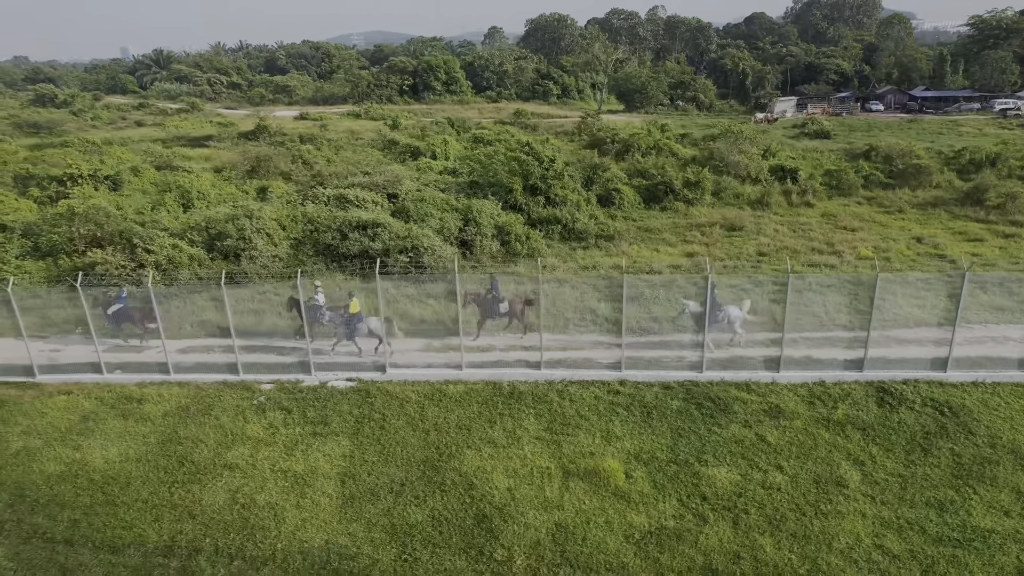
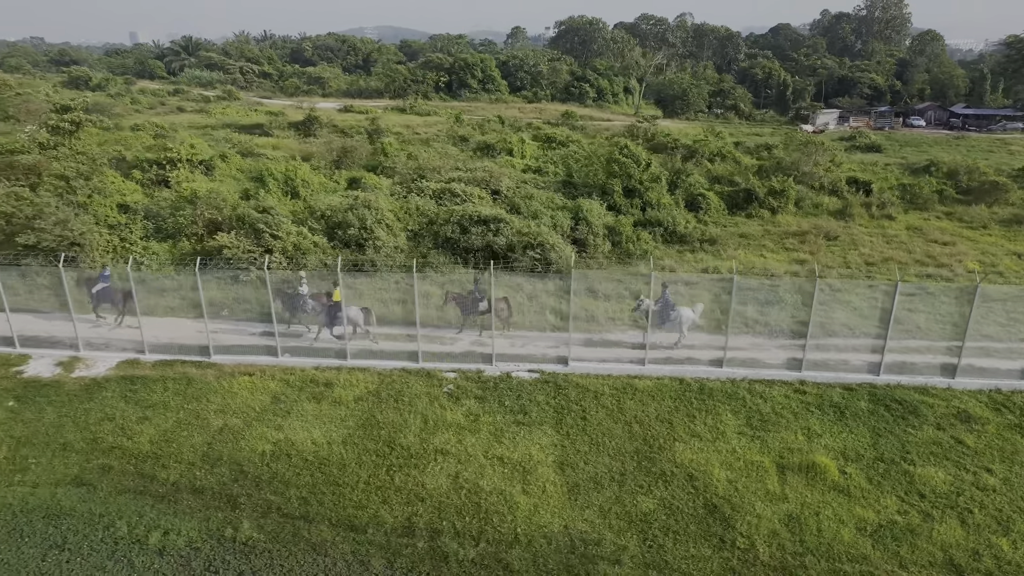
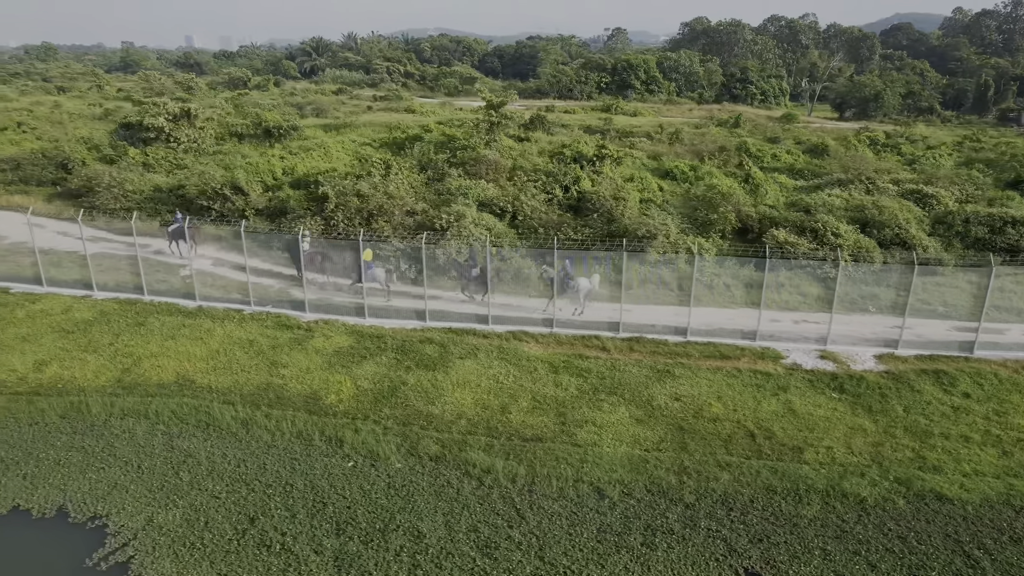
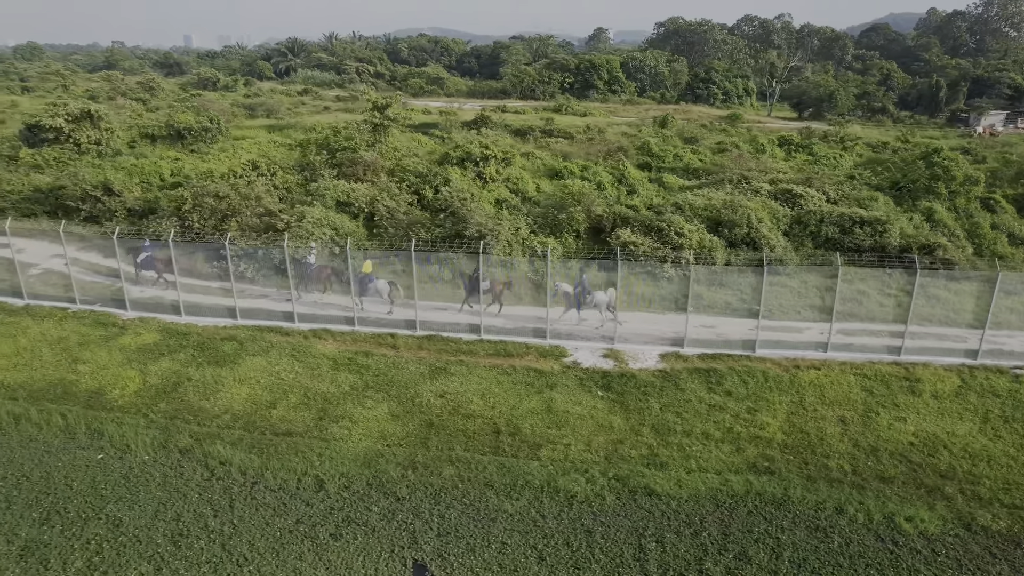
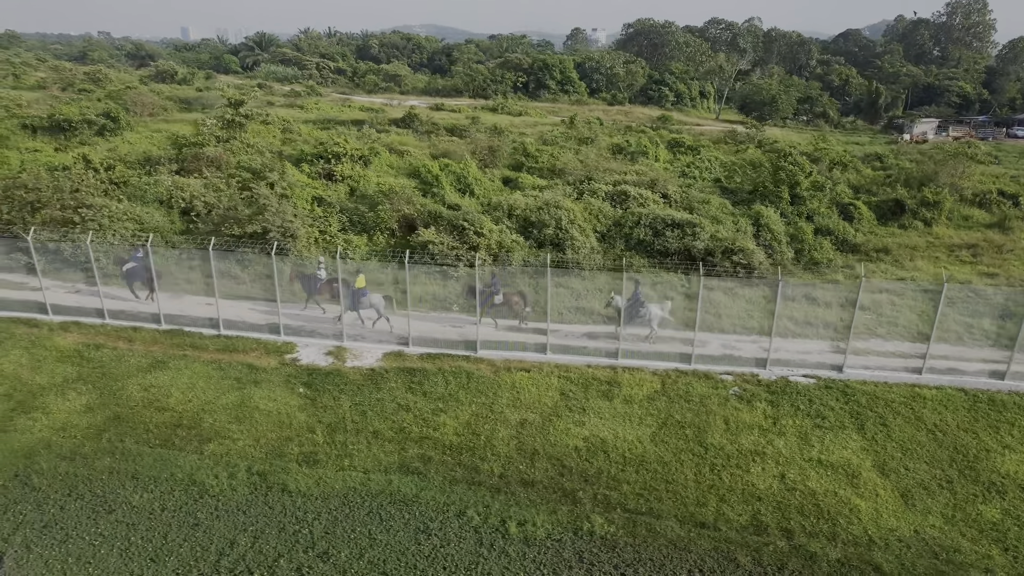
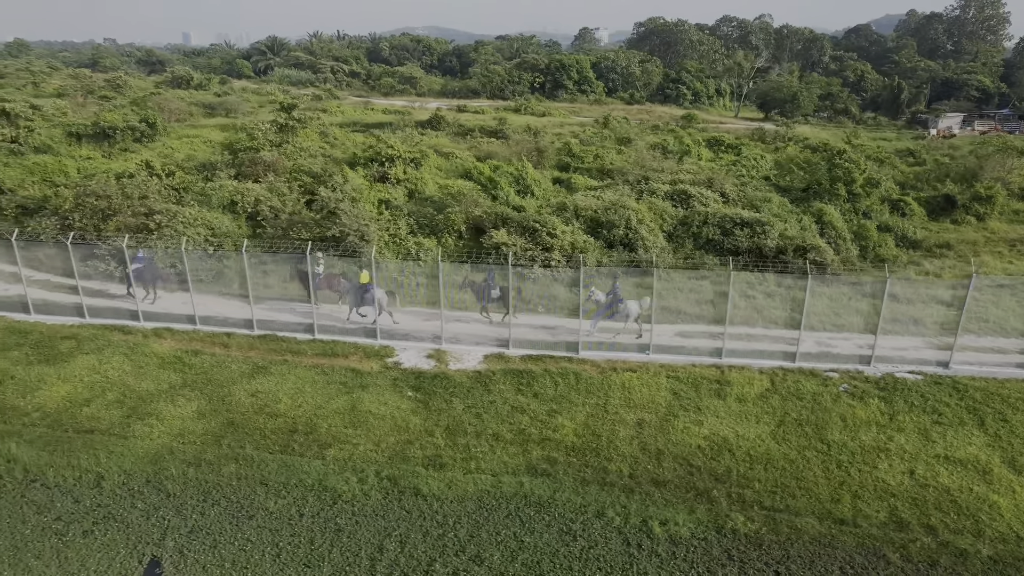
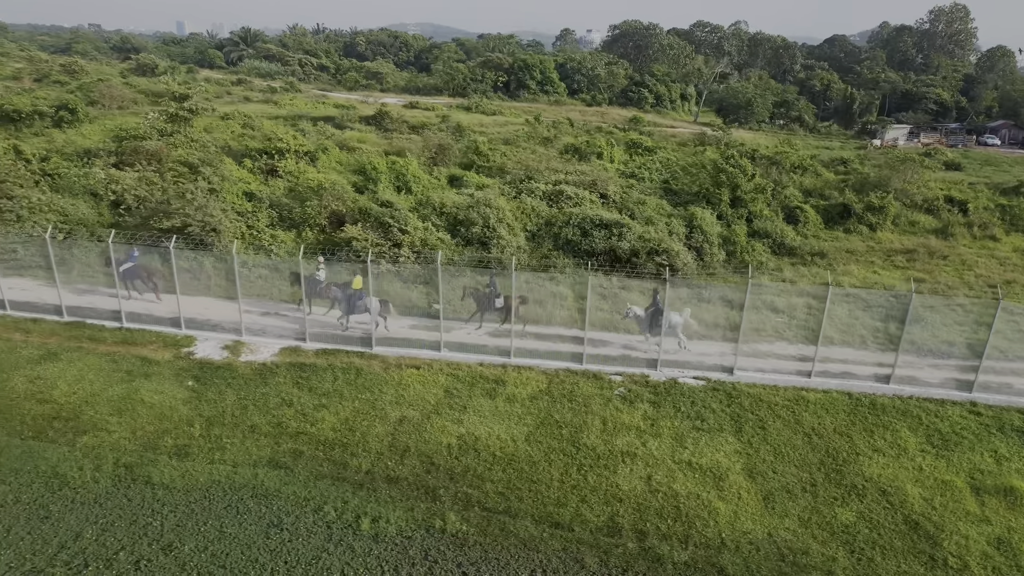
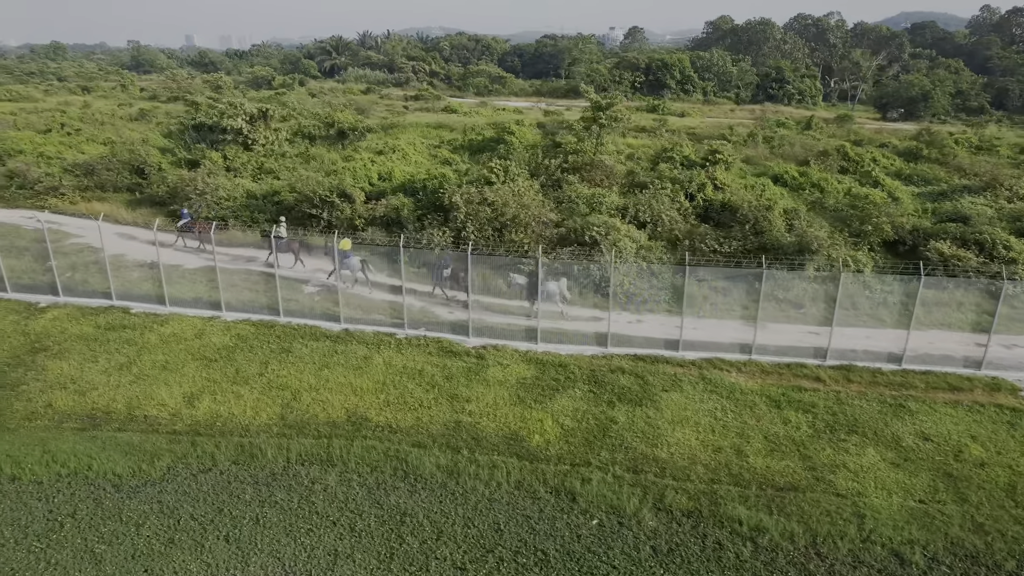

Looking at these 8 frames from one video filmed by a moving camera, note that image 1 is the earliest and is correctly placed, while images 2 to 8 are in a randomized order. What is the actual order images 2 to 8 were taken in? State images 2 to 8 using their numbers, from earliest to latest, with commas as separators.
2, 7, 5, 6, 4, 3, 8
